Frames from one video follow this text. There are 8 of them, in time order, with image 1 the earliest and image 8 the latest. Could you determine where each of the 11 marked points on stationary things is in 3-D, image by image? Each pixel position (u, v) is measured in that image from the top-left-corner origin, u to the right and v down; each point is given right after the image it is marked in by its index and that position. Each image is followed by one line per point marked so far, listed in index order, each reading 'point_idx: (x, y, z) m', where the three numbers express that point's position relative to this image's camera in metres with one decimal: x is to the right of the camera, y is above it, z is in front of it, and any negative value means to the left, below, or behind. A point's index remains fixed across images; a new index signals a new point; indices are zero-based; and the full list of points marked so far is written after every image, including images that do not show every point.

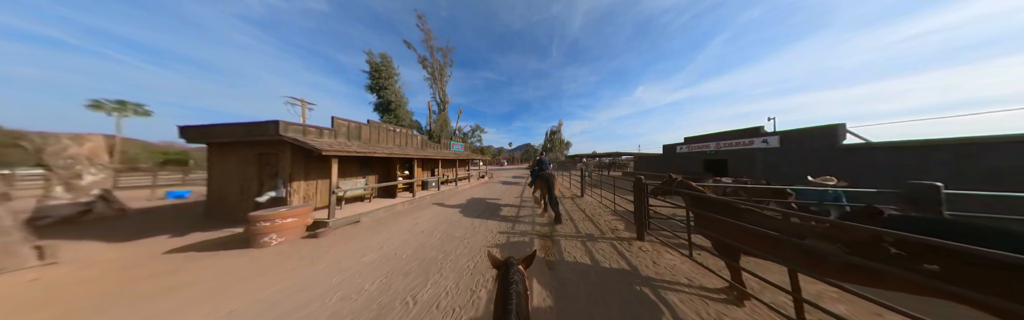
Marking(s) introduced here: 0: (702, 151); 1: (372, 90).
0: (+17.3, +0.8, +13.3) m
1: (-12.8, +6.5, +13.7) m
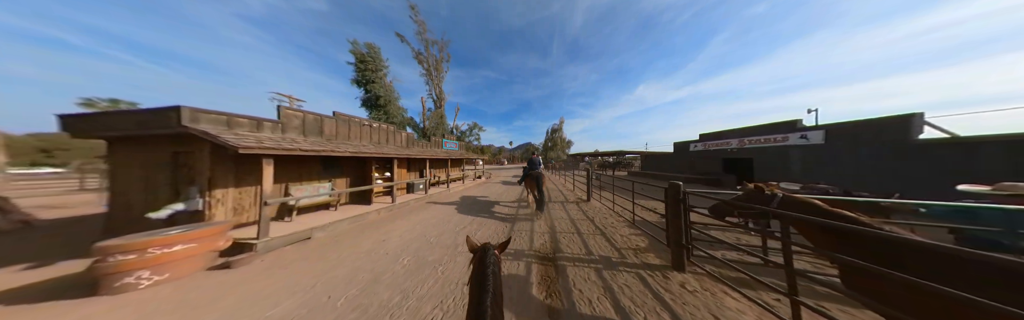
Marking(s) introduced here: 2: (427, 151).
0: (+17.2, +0.9, +12.0) m
1: (-13.0, +6.5, +12.7) m
2: (-5.4, +0.5, +9.7) m
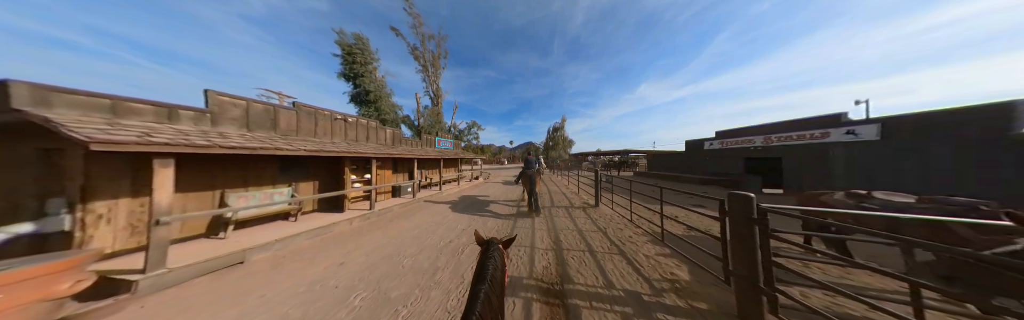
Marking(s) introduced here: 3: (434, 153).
0: (+17.1, +0.9, +10.9) m
1: (-13.0, +6.5, +11.8) m
2: (-5.5, +0.5, +8.8) m
3: (-5.4, +0.5, +10.0) m
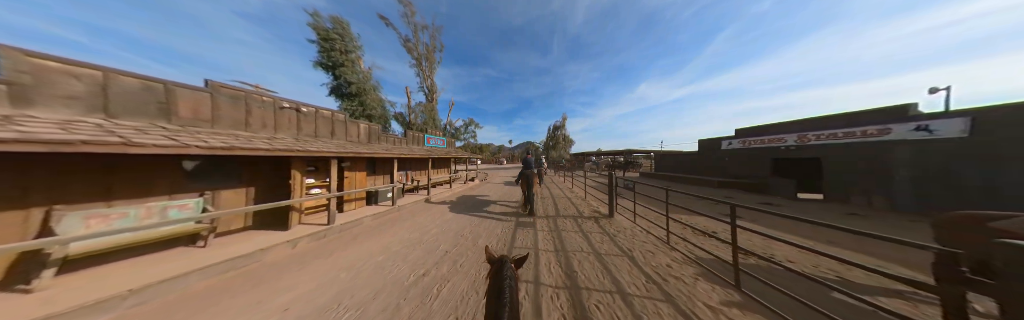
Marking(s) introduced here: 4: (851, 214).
0: (+17.0, +0.9, +9.8) m
1: (-13.1, +6.5, +10.5) m
2: (-5.6, +0.5, +7.6) m
3: (-5.5, +0.5, +8.8) m
4: (+14.8, -2.4, +6.5) m
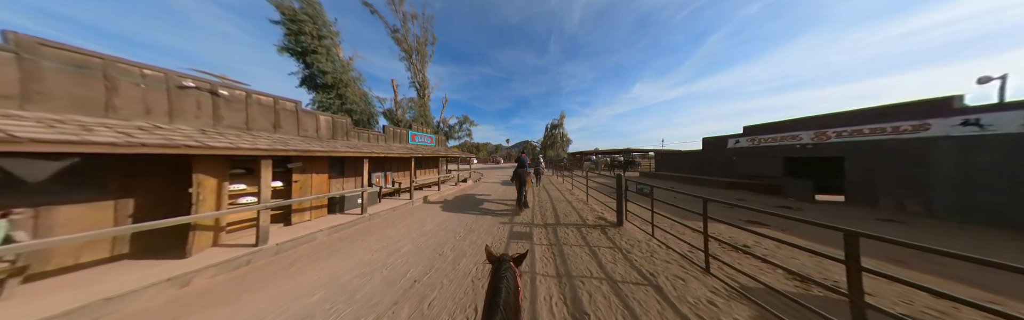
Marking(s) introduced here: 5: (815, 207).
0: (+16.7, +0.9, +9.1) m
1: (-13.4, +6.5, +9.3) m
2: (-5.9, +0.6, +6.5) m
3: (-5.8, +0.5, +7.7) m
4: (+14.5, -2.3, +5.8) m
5: (+14.9, -2.3, +7.3) m
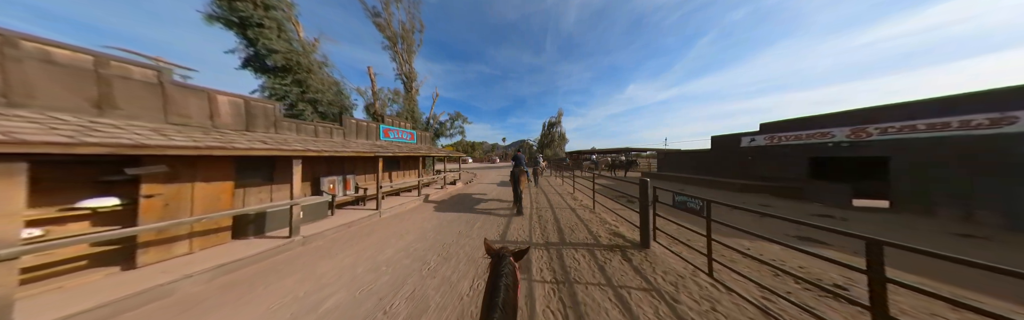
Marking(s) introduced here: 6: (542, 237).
0: (+16.3, +0.9, +8.1) m
1: (-13.8, +6.6, +7.4) m
2: (-6.1, +0.6, +4.8) m
3: (-6.1, +0.5, +6.0) m
4: (+14.3, -2.4, +4.8) m
5: (+14.6, -2.3, +6.3) m
6: (+1.1, -2.8, +5.4) m
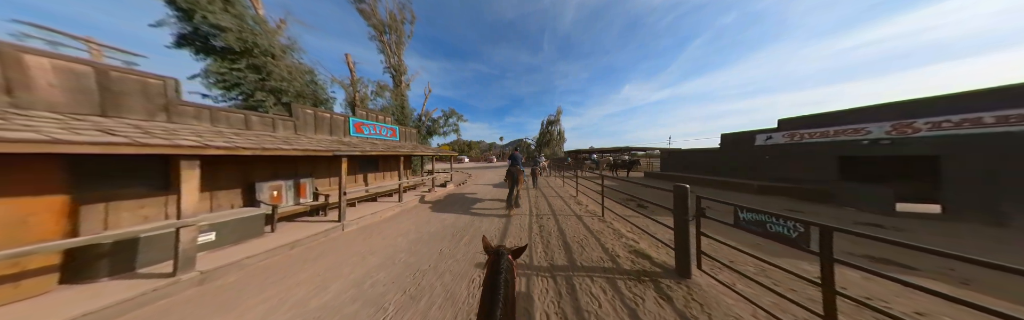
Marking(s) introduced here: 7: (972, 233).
0: (+16.1, +0.9, +7.3) m
1: (-14.0, +6.6, +5.9) m
2: (-6.3, +0.6, +3.5) m
3: (-6.2, +0.5, +4.7) m
4: (+14.1, -2.4, +3.9) m
5: (+14.4, -2.3, +5.4) m
6: (+0.9, -2.8, +4.3) m
7: (+14.6, -2.3, +4.8) m
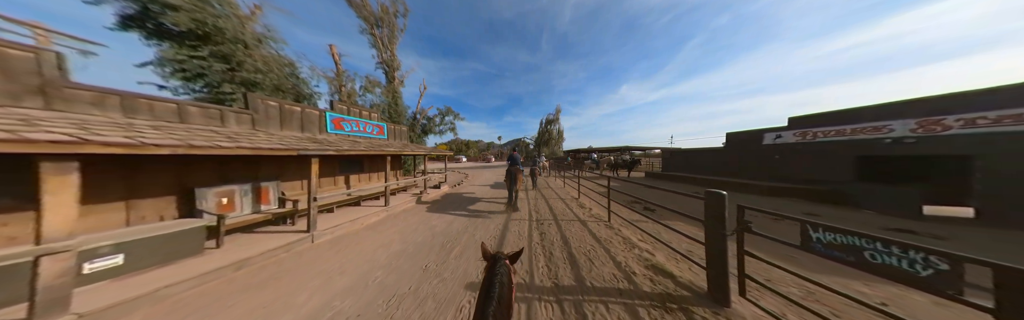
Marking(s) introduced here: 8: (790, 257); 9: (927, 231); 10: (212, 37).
0: (+16.0, +0.9, +6.8) m
1: (-14.0, +6.6, +5.0) m
2: (-6.3, +0.5, +2.8) m
3: (-6.3, +0.5, +4.0) m
4: (+14.1, -2.4, +3.4) m
5: (+14.3, -2.3, +4.9) m
6: (+0.9, -2.8, +3.6) m
7: (+14.6, -2.3, +4.4) m
8: (+7.1, -2.5, +3.8) m
9: (+13.8, -2.4, +5.0) m
10: (-13.3, +5.5, +6.6) m
